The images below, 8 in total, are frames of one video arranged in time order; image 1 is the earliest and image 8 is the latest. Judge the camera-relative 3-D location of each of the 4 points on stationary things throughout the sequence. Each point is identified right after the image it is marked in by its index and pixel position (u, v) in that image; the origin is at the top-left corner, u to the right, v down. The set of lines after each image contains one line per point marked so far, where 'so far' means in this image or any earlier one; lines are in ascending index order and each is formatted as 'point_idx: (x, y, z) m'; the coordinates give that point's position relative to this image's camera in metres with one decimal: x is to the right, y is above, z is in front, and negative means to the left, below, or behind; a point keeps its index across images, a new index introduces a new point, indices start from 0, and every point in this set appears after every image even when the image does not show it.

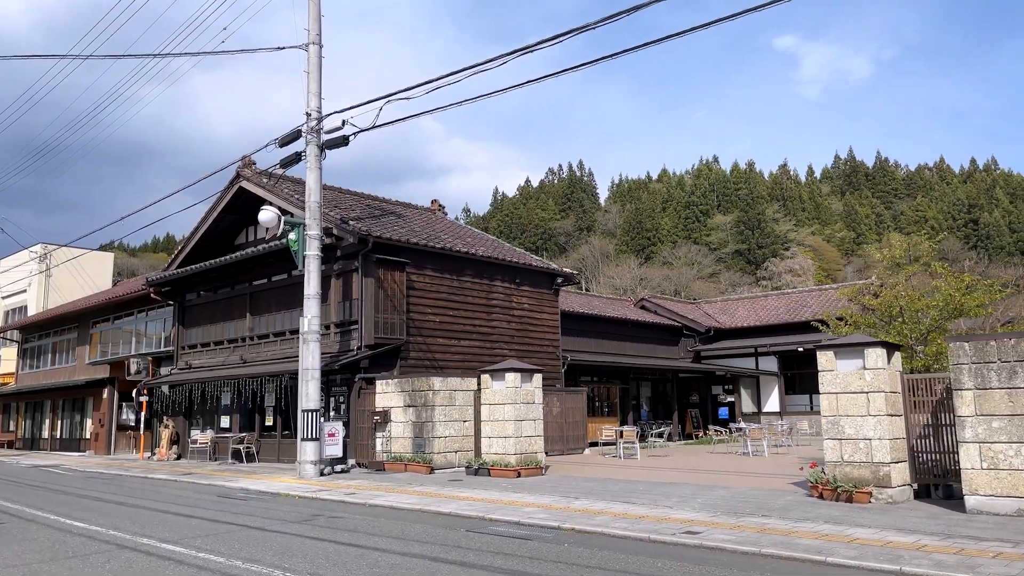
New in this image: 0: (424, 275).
0: (-2.1, +0.3, +18.7) m
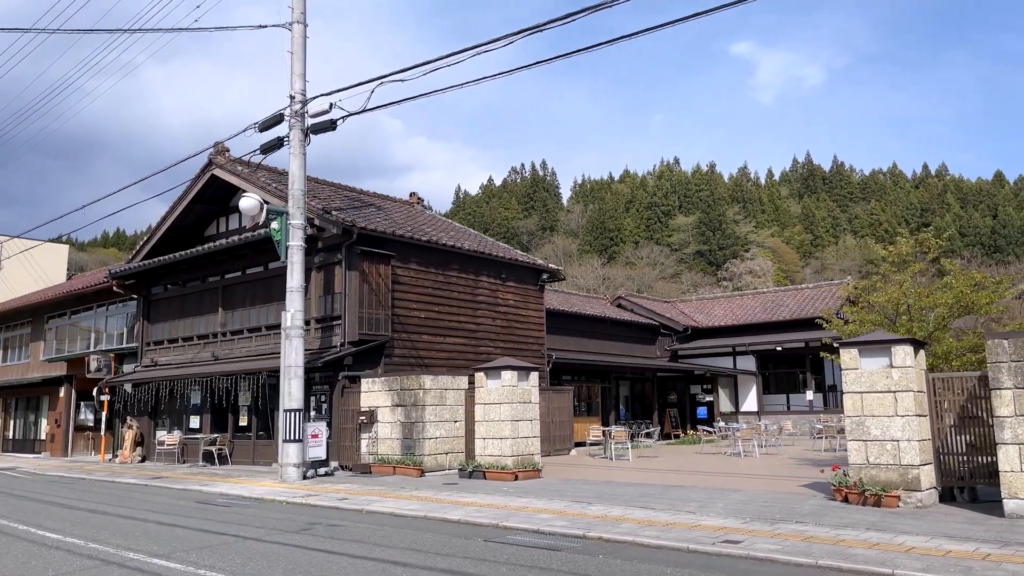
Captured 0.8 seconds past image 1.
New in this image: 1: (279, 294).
0: (-2.3, +0.4, +18.0) m
1: (-5.3, -0.1, +18.3) m
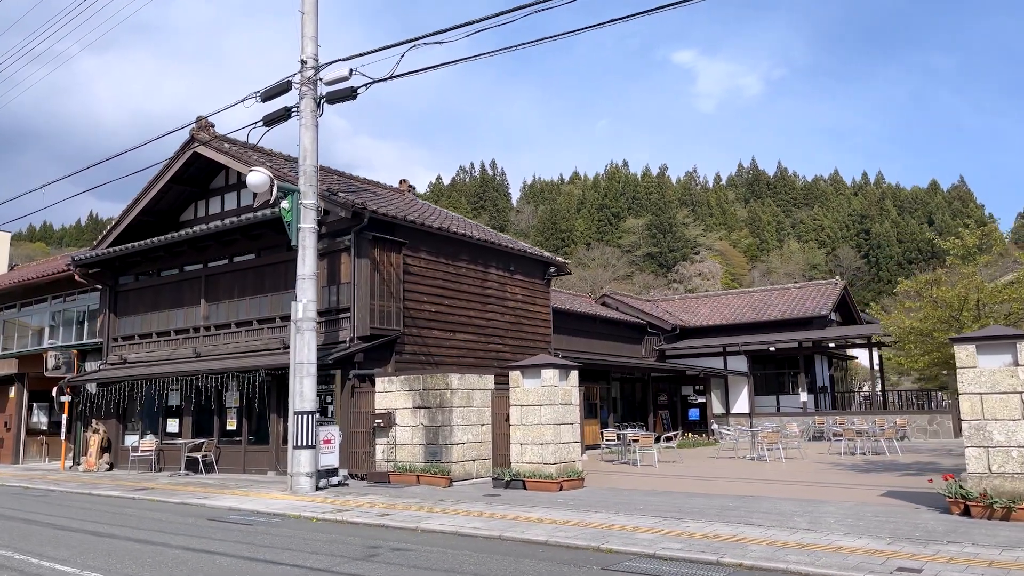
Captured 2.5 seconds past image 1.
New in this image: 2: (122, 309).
0: (-1.9, +0.6, +16.5) m
1: (-4.9, +0.1, +16.6) m
2: (-9.7, -0.5, +19.8) m
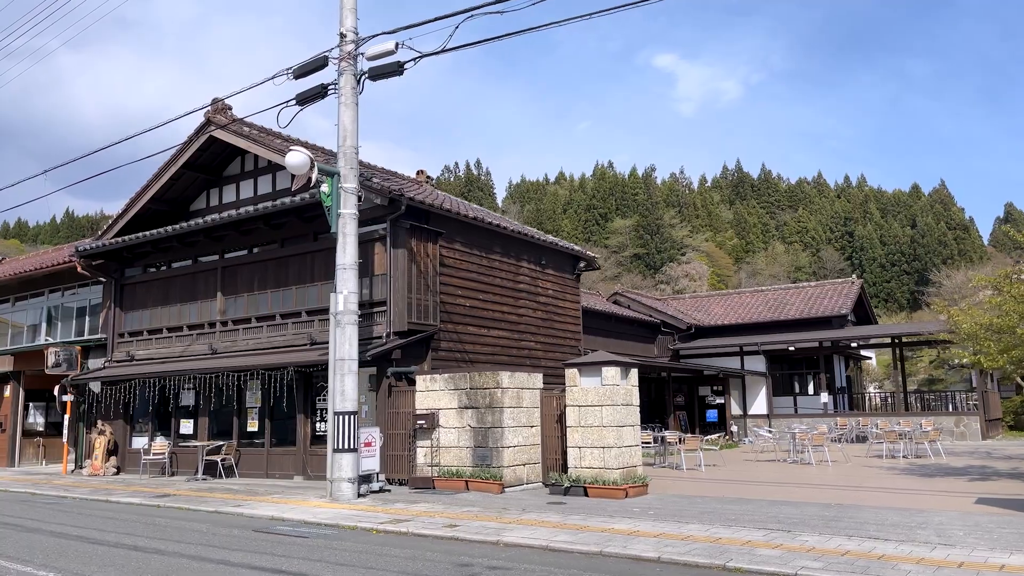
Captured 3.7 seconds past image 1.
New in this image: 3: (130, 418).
0: (-1.1, +0.7, +15.5) m
1: (-4.1, +0.2, +15.6) m
2: (-9.0, -0.4, +18.7) m
3: (-8.4, -2.9, +17.6) m
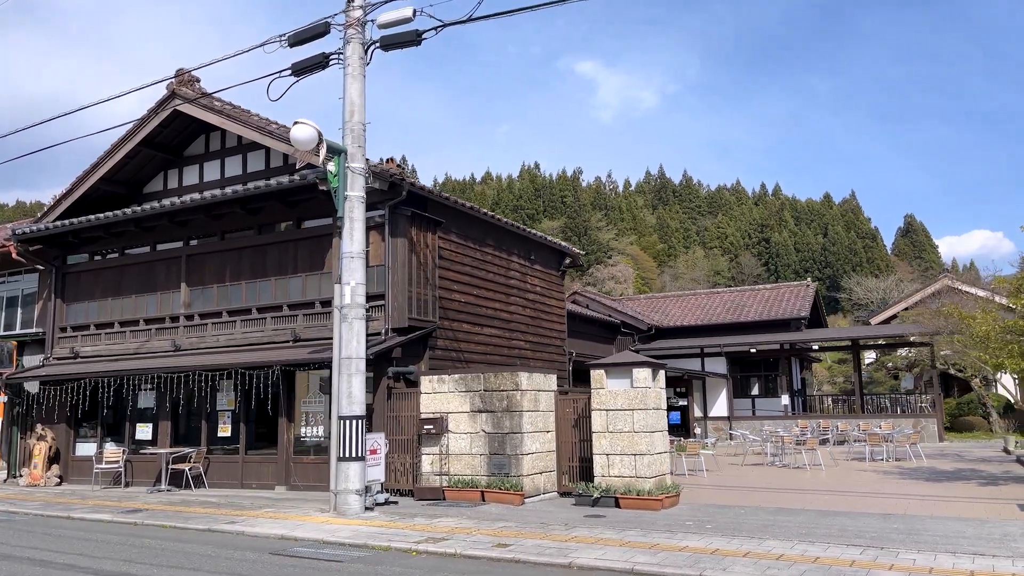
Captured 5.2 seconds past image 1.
0: (-1.1, +0.8, +14.5) m
1: (-4.1, +0.4, +14.2) m
2: (-9.2, -0.1, +16.8) m
3: (-8.6, -2.6, +15.8) m
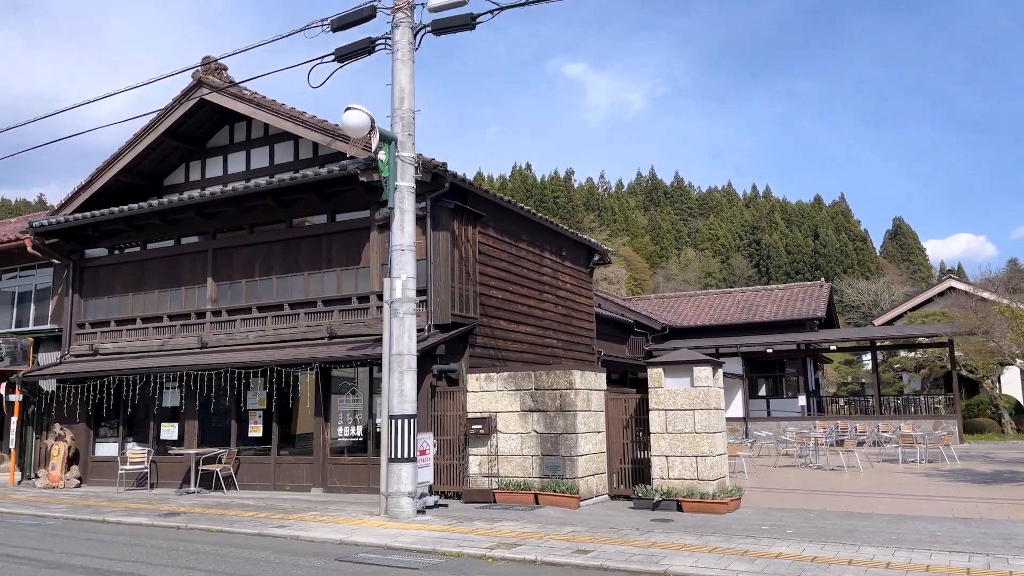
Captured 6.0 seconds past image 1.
0: (-0.4, +0.9, +14.1) m
1: (-3.4, +0.5, +13.8) m
2: (-8.6, 0.0, +16.3) m
3: (-8.0, -2.5, +15.3) m
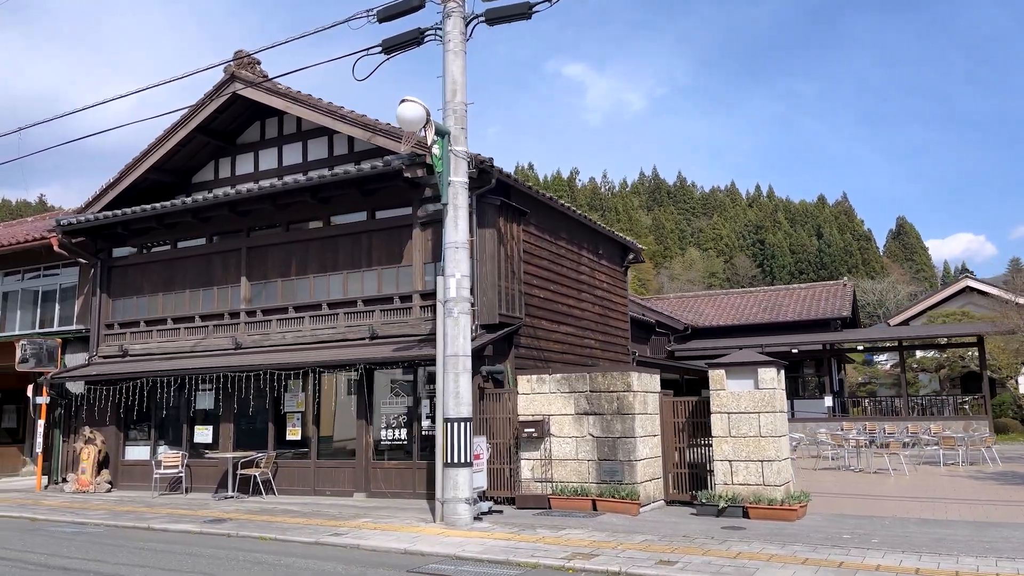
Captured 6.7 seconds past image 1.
0: (+0.3, +0.9, +13.7) m
1: (-2.7, +0.5, +13.4) m
2: (-7.8, 0.0, +15.9) m
3: (-7.2, -2.5, +14.9) m
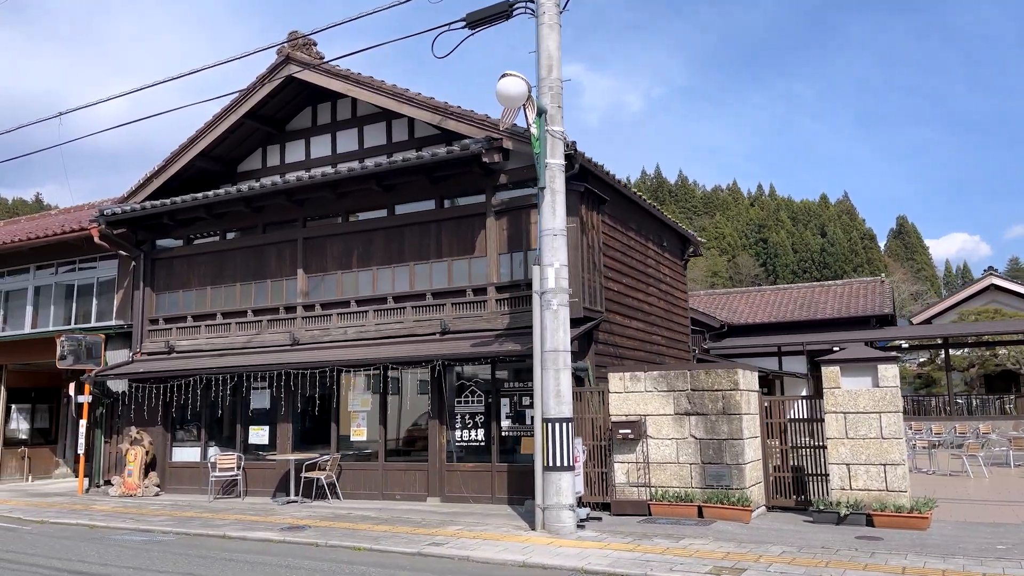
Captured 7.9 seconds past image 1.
0: (+1.5, +1.0, +13.0) m
1: (-1.5, +0.6, +12.7) m
2: (-6.6, +0.1, +15.2) m
3: (-6.0, -2.4, +14.2) m
